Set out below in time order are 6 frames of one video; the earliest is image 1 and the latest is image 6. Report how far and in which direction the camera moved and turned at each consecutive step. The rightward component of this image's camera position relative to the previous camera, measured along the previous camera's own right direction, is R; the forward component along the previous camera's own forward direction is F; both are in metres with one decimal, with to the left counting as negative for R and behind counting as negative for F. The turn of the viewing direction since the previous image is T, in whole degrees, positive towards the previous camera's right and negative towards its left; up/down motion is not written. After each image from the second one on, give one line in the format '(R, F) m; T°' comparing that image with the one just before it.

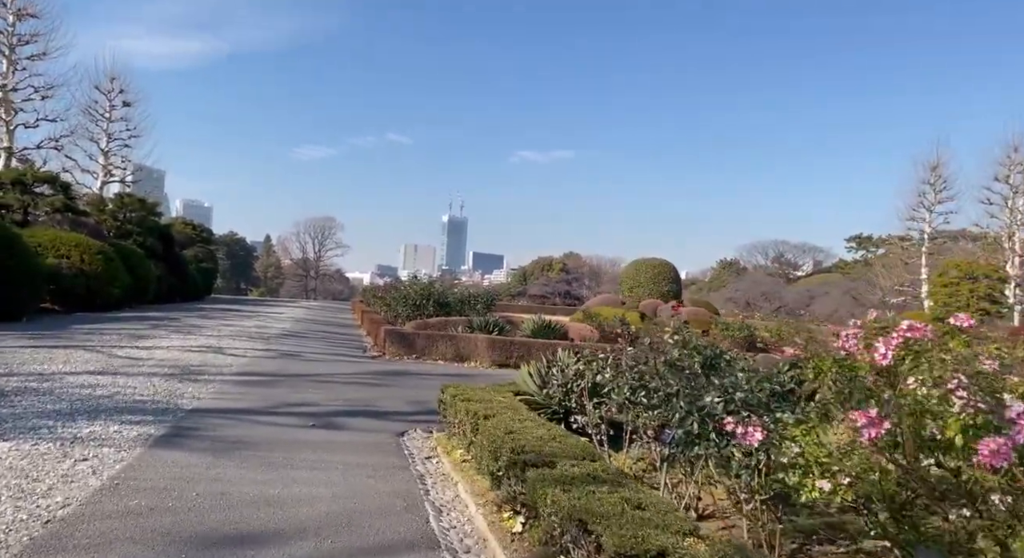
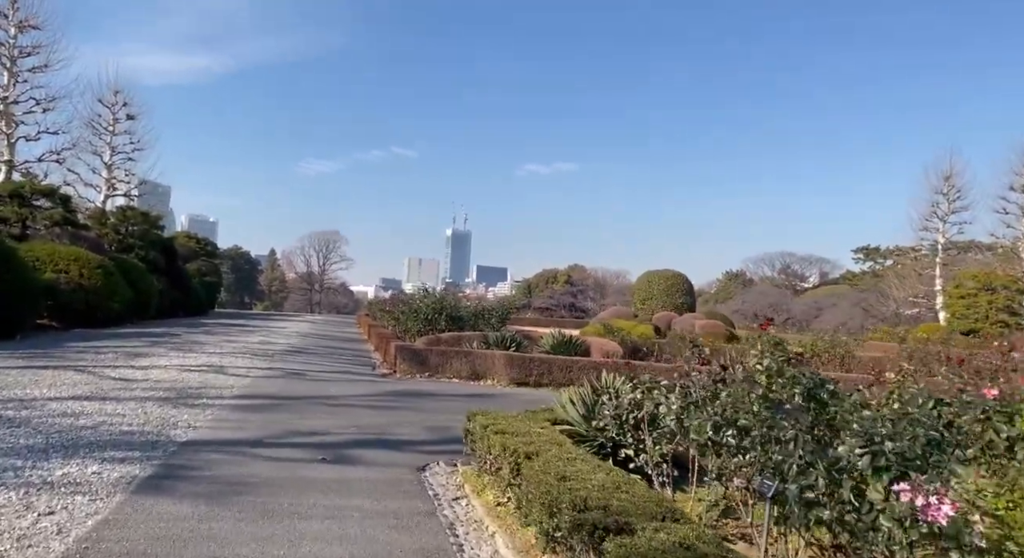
(-0.2, +0.7) m; 0°
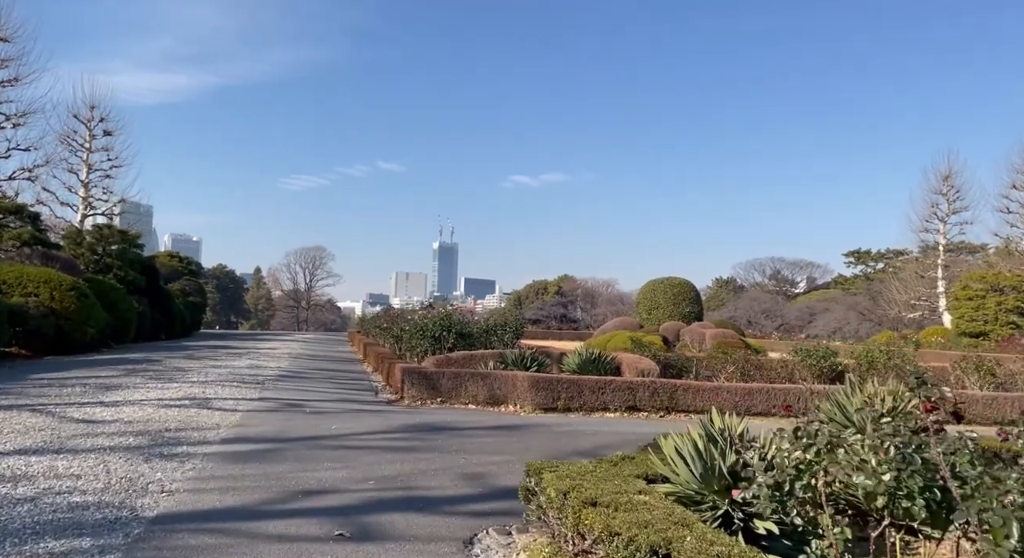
(-0.4, +1.2) m; +1°
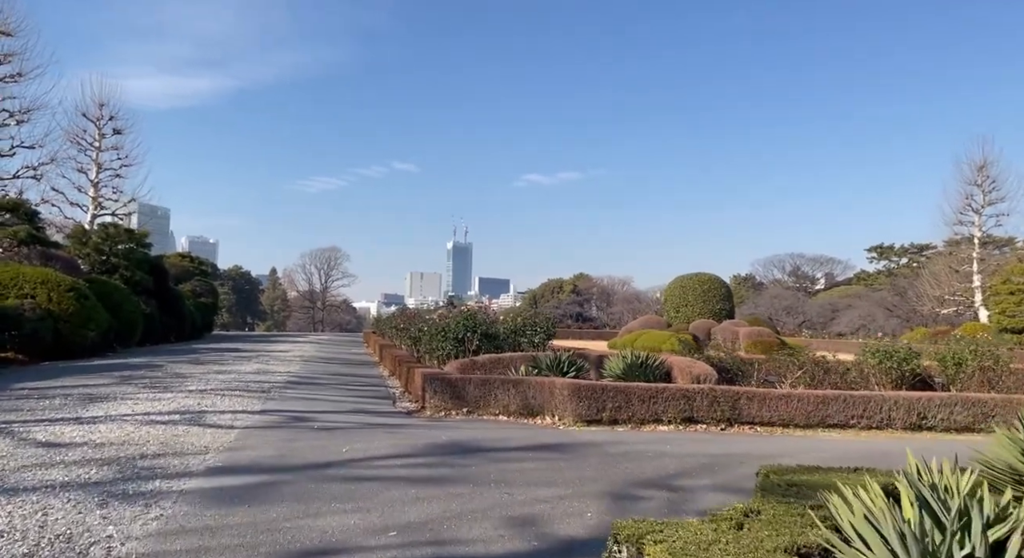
(-0.2, +1.2) m; -1°
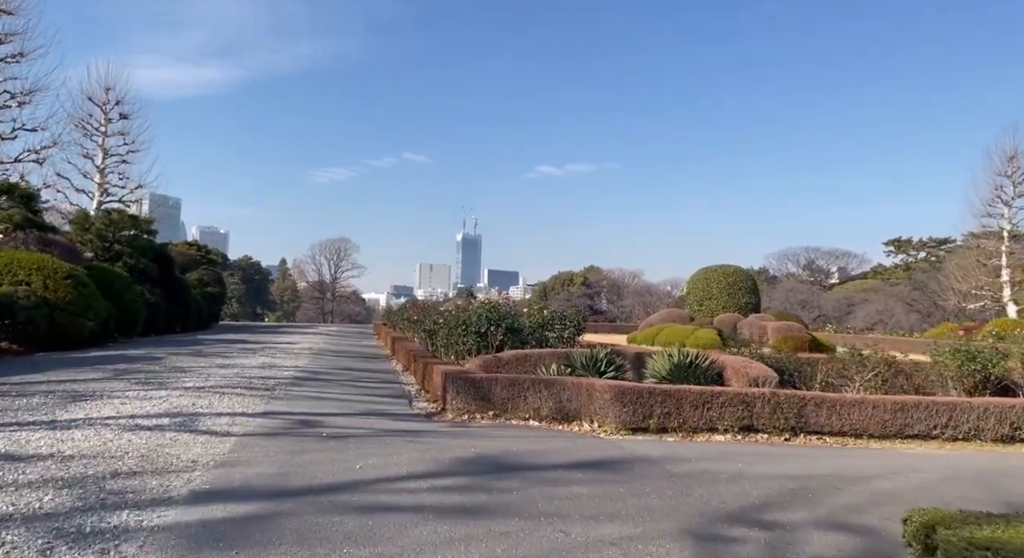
(-0.2, +1.0) m; -1°
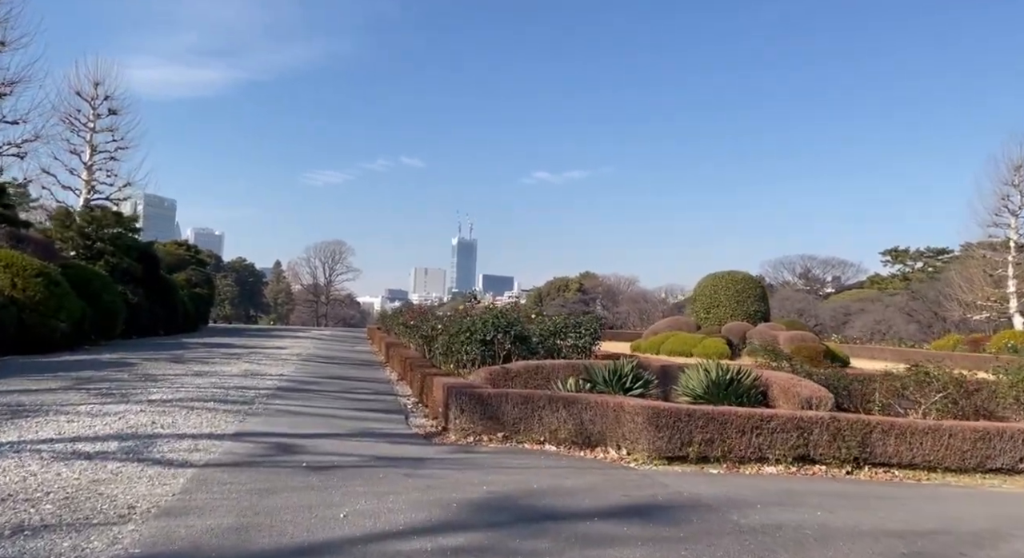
(-0.2, +1.1) m; 0°
